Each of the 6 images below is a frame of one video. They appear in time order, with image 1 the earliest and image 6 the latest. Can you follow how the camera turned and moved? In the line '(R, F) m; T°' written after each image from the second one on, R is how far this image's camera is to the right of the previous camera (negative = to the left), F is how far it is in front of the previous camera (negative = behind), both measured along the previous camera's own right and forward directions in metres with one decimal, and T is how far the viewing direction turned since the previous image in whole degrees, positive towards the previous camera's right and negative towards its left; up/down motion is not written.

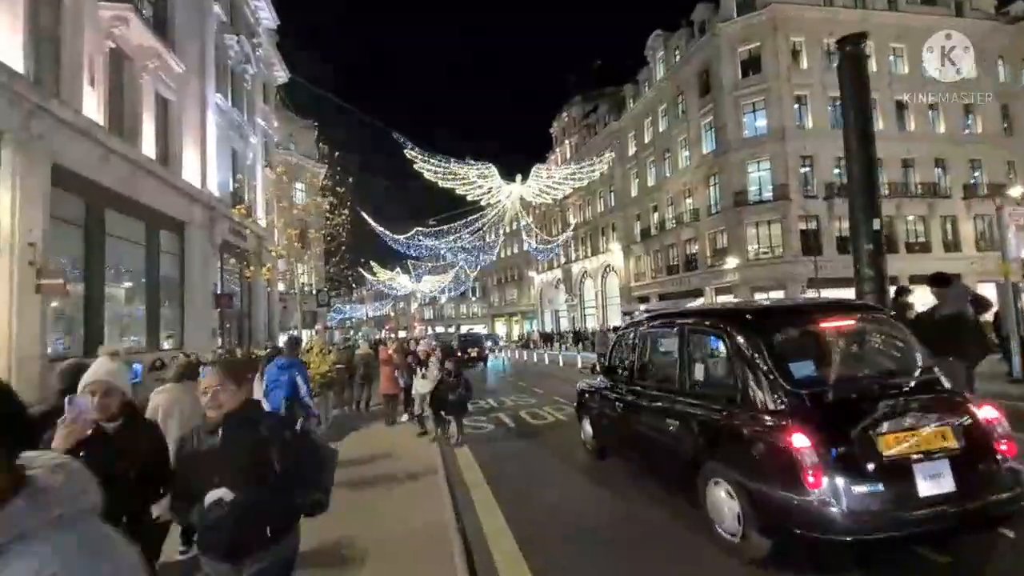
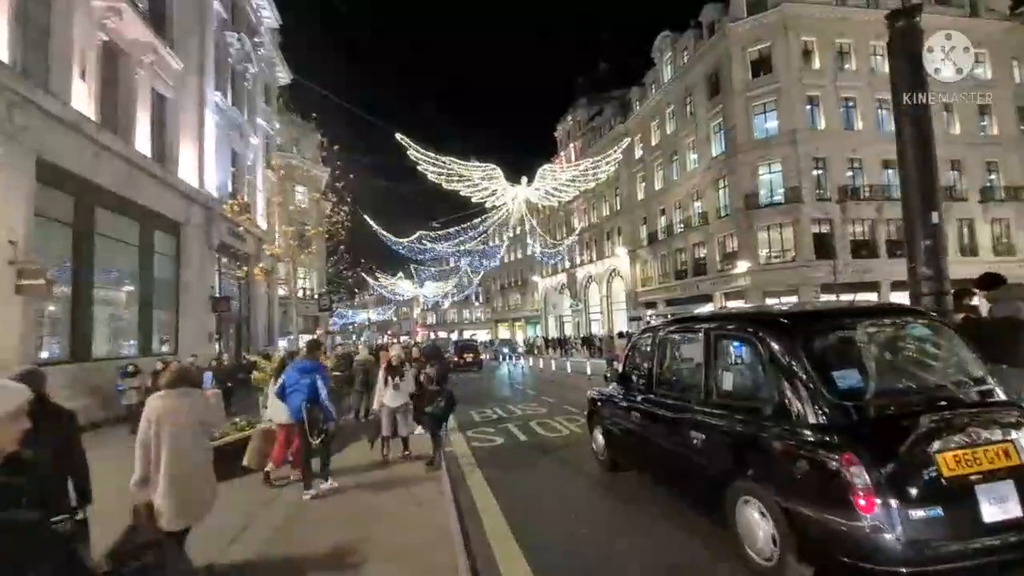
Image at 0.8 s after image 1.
(-0.1, +0.7) m; 0°
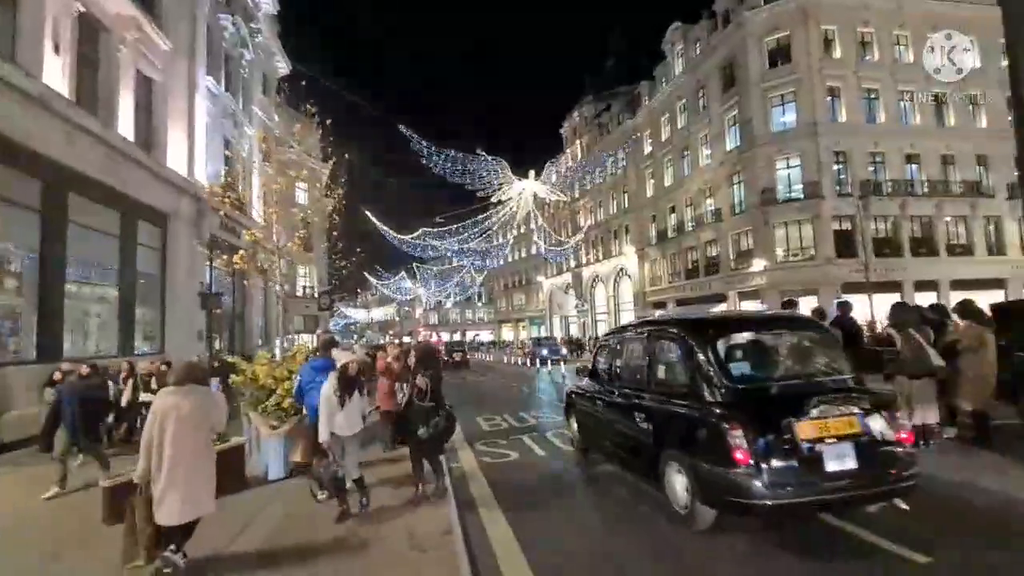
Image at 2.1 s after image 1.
(-0.2, +1.2) m; 0°
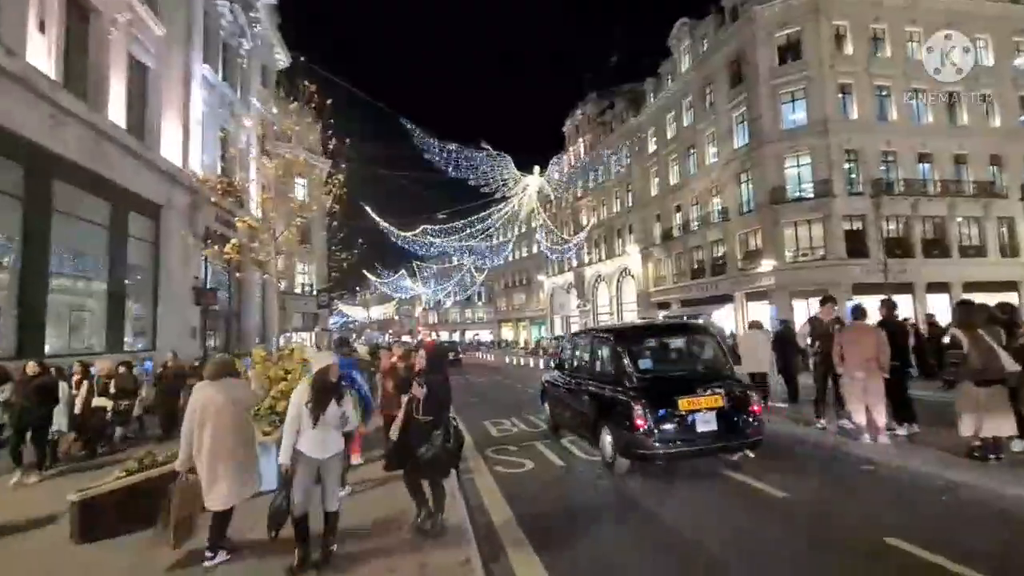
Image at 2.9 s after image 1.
(-0.2, +0.7) m; 0°
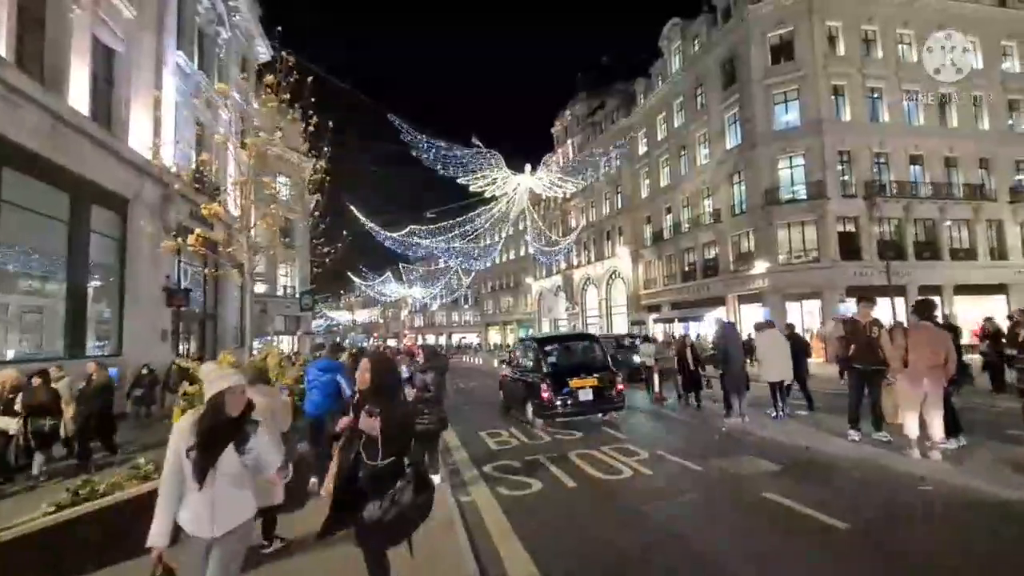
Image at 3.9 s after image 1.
(-0.2, +0.9) m; +1°
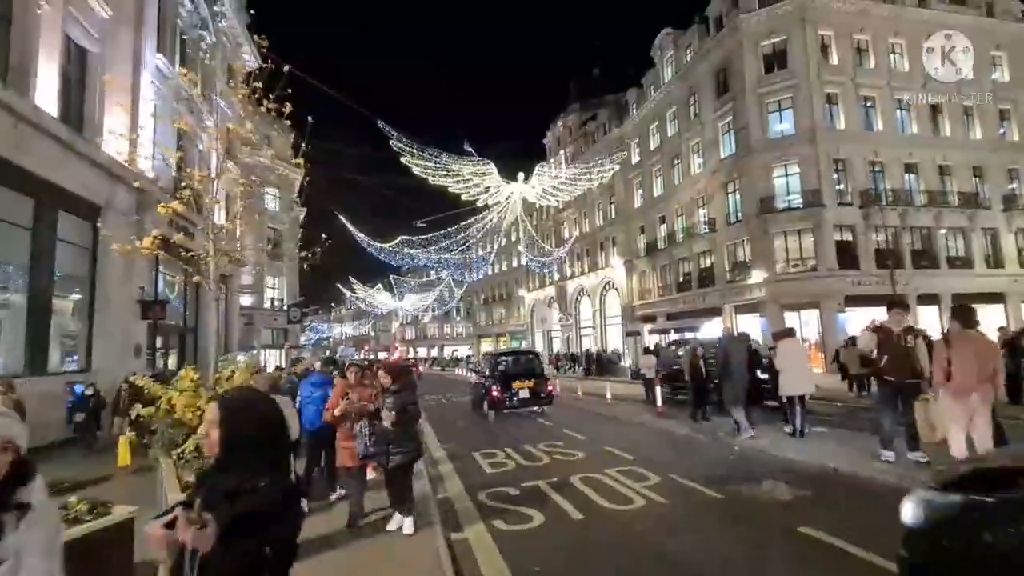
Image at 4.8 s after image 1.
(0.0, +0.7) m; +1°
